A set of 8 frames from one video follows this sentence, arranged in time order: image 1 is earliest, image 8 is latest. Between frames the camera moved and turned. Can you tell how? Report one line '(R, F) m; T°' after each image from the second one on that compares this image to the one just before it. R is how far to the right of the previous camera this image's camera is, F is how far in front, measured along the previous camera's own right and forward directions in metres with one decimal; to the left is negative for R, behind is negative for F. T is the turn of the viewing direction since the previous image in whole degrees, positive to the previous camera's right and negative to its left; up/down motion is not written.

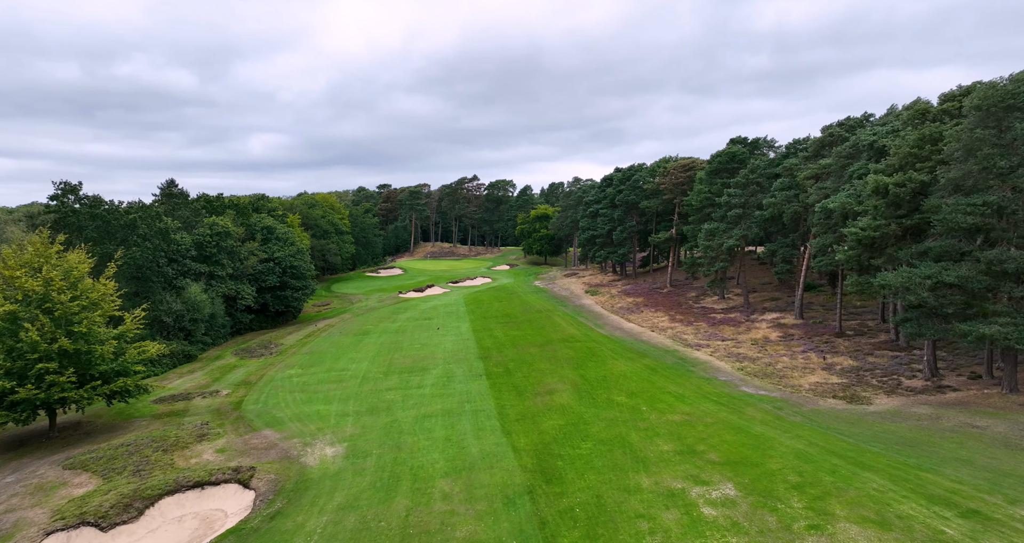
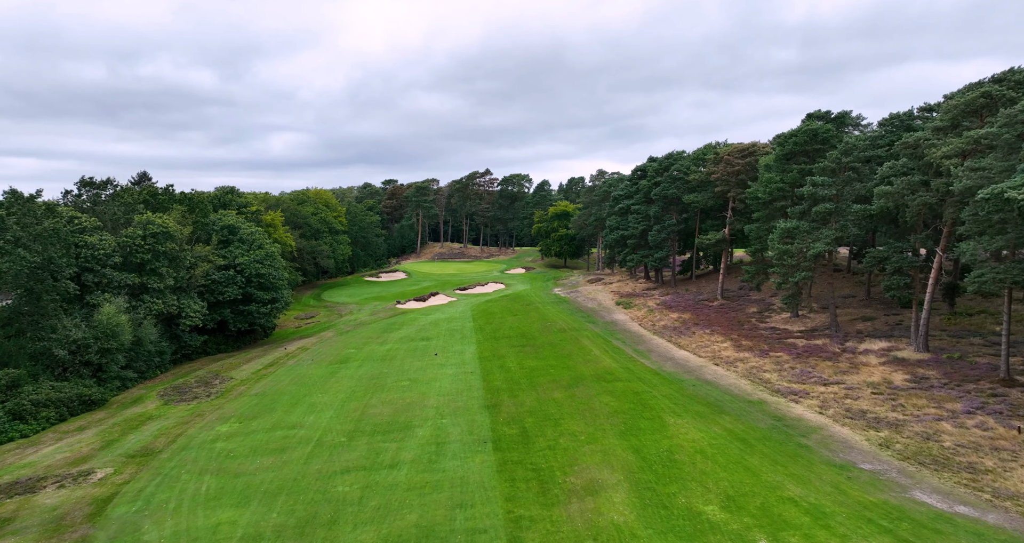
(-0.1, +9.4) m; -2°
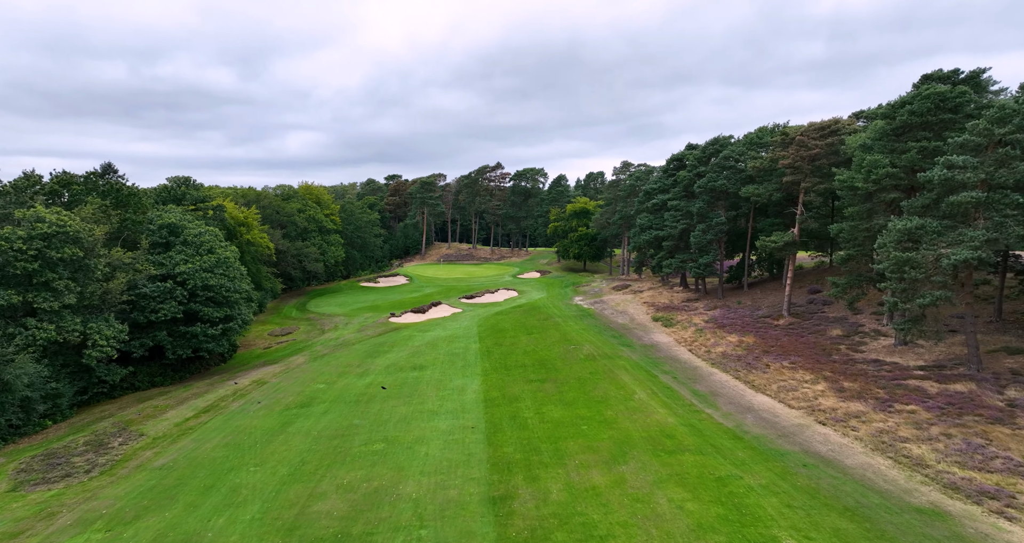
(-0.2, +8.8) m; -1°
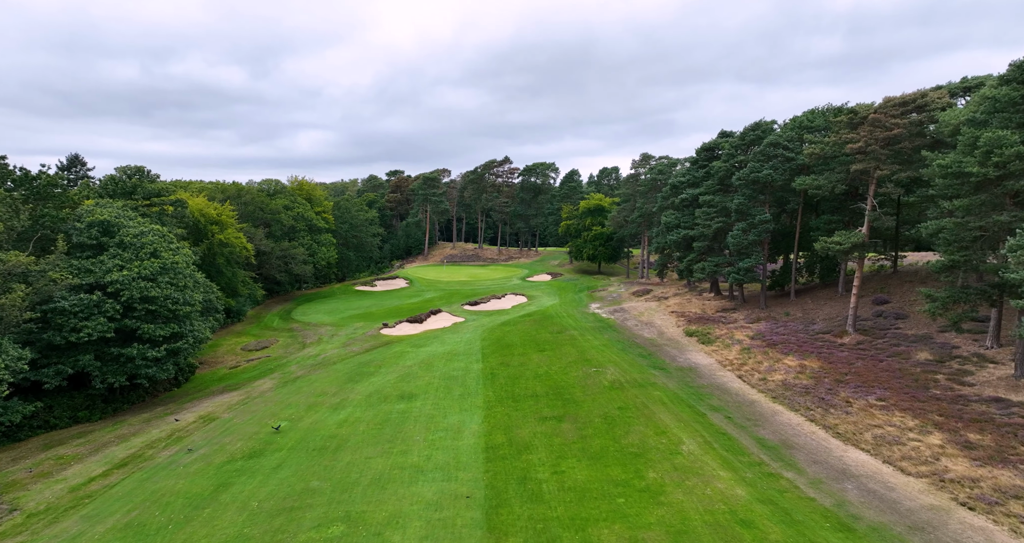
(0.0, +6.1) m; -1°
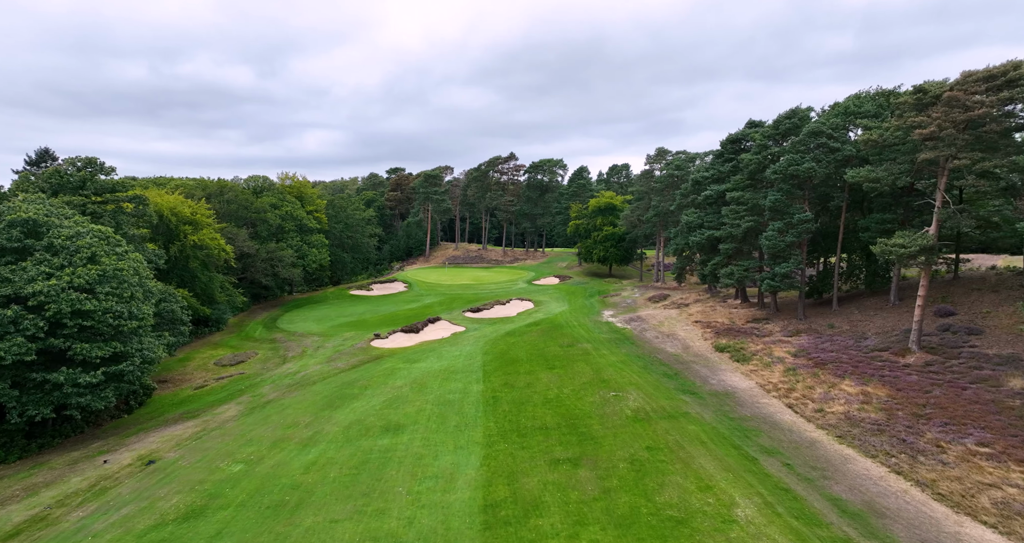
(0.0, +4.4) m; -1°
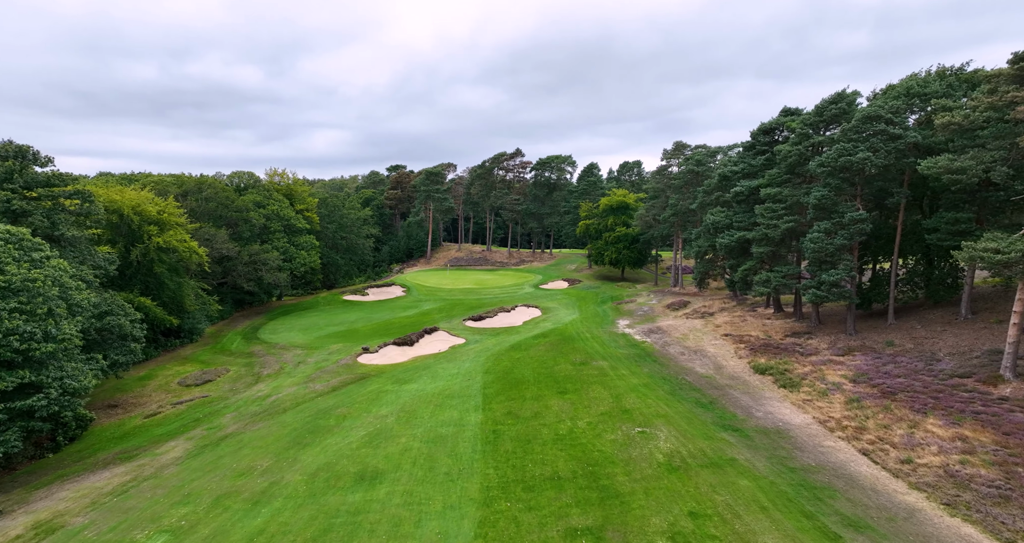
(+0.1, +4.6) m; -1°
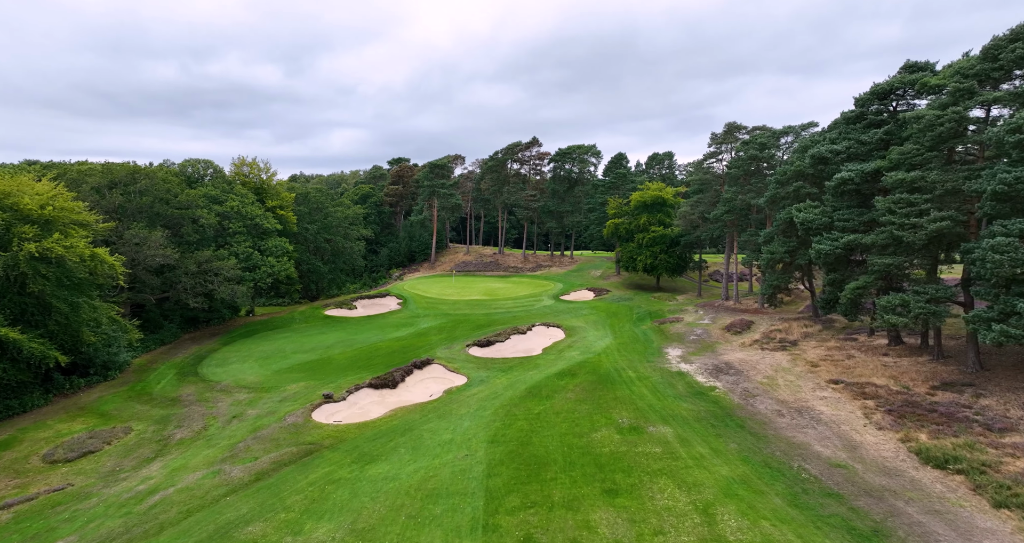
(-0.2, +10.4) m; -1°
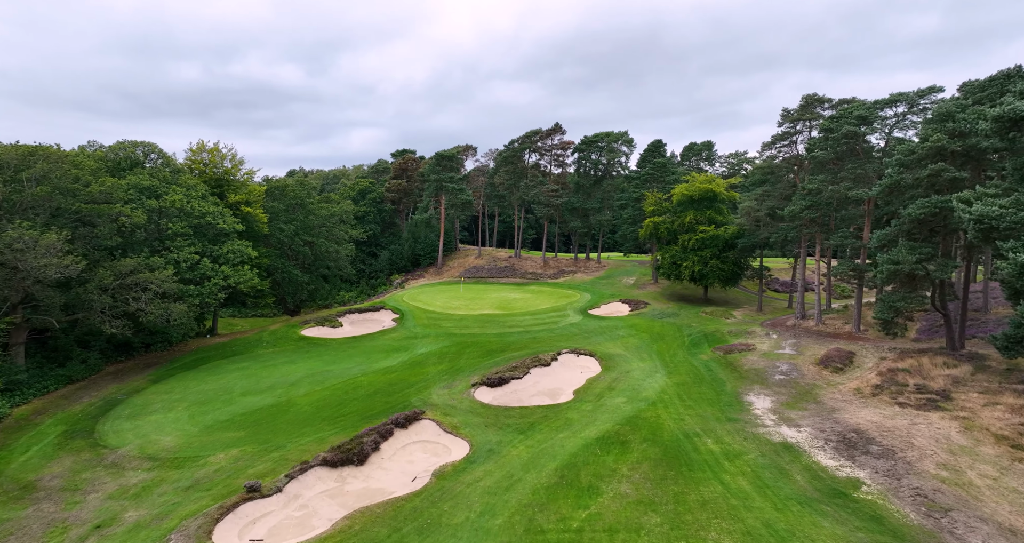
(-0.3, +10.0) m; -2°
